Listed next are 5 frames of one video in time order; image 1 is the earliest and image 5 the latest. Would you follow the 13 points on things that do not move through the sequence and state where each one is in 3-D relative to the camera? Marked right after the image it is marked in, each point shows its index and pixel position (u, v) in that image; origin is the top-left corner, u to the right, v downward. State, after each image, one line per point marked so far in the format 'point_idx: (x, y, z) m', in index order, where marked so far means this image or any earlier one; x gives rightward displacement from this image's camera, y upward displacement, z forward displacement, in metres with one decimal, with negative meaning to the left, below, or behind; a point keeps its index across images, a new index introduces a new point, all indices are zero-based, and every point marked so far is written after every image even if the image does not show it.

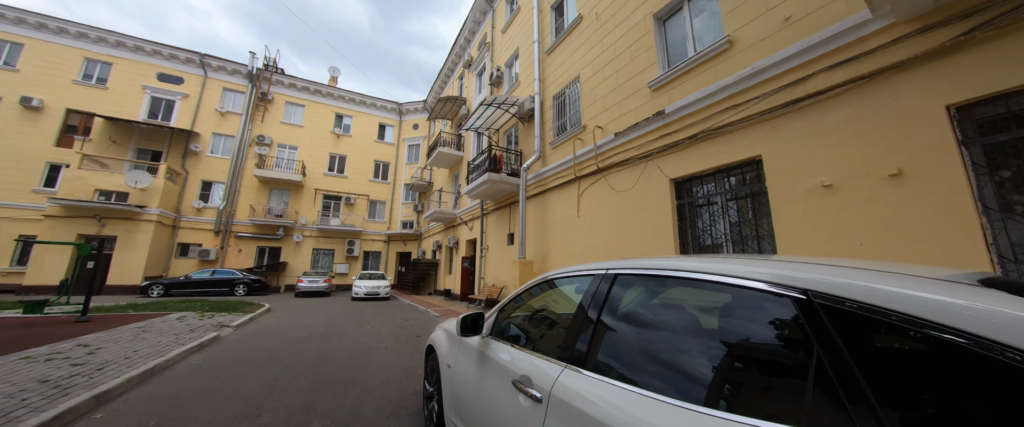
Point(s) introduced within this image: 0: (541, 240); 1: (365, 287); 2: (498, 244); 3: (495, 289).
0: (+0.8, -0.8, +8.6) m
1: (-6.8, -3.4, +14.1) m
2: (-0.6, -1.1, +11.0) m
3: (-0.6, -2.5, +10.1) m
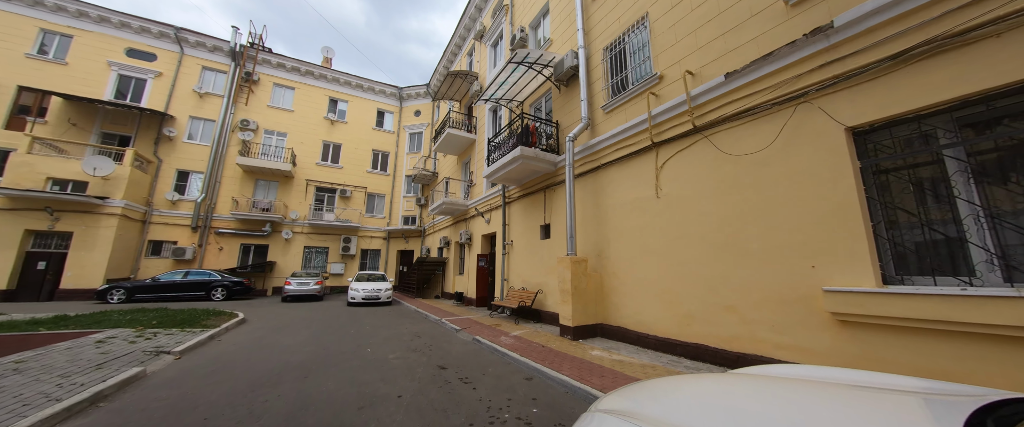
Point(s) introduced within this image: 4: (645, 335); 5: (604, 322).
0: (+1.8, -0.4, +6.6) m
1: (-5.8, -3.1, +12.0) m
2: (+0.4, -0.7, +9.0) m
3: (+0.4, -2.1, +8.1) m
4: (+2.3, -2.1, +5.4) m
5: (+1.9, -2.2, +6.2) m
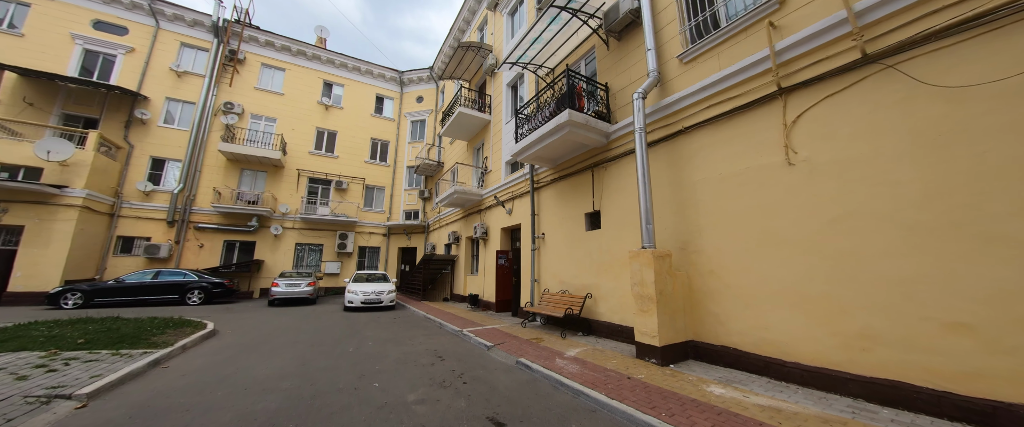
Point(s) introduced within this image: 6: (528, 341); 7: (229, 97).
0: (+2.7, 0.0, +5.0) m
1: (-5.0, -2.7, +10.3) m
2: (+1.2, -0.3, +7.3) m
3: (+1.2, -1.8, +6.4) m
4: (+3.2, -1.8, +3.7) m
5: (+2.7, -1.9, +4.6) m
6: (+0.3, -2.3, +5.6) m
7: (-15.4, +6.4, +16.6) m
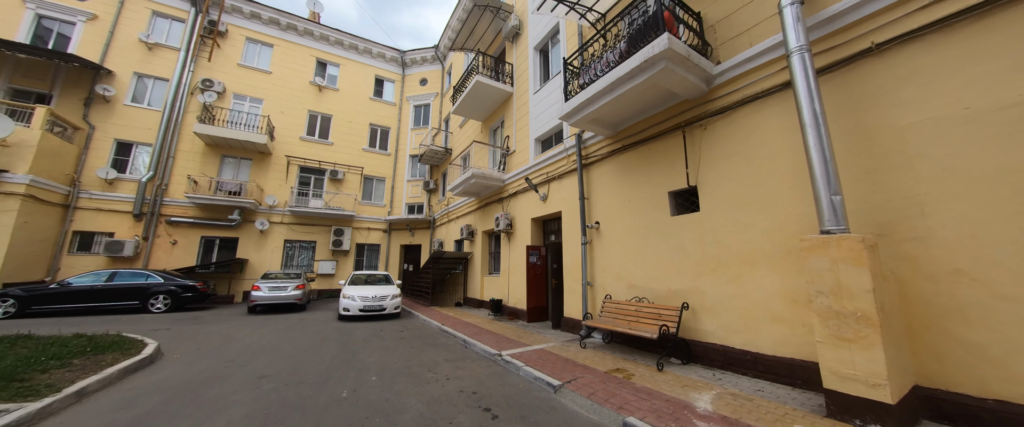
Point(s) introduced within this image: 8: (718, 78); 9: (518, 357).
0: (+3.6, +0.3, +3.1) m
1: (-4.1, -2.4, +8.4) m
2: (+2.2, 0.0, +5.5) m
3: (+2.1, -1.4, +4.6) m
4: (+4.2, -1.5, +1.9) m
5: (+3.7, -1.5, +2.7) m
6: (+1.2, -2.0, +3.7) m
7: (-14.5, +6.7, +14.6) m
8: (+3.0, +2.0, +4.4) m
9: (+0.1, -2.2, +4.7) m
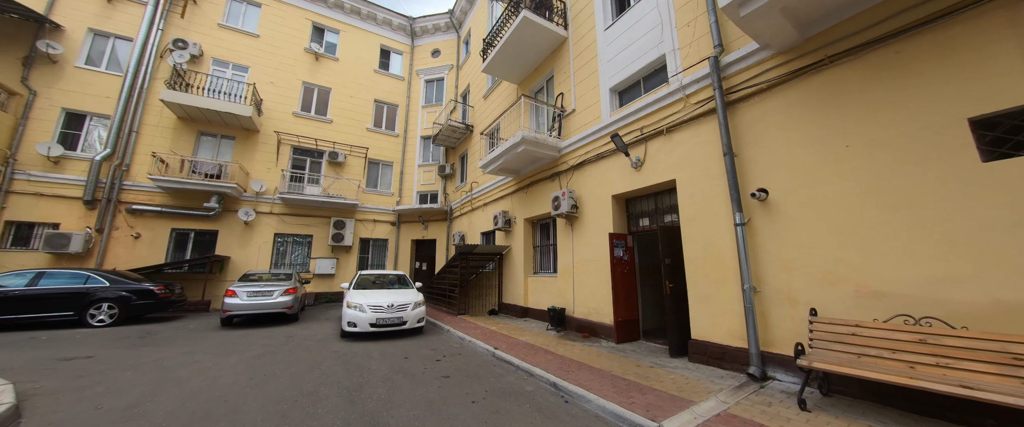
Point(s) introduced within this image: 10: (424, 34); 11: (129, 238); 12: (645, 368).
0: (+5.0, +0.8, +0.8) m
1: (-2.8, -1.9, +6.0) m
2: (+3.5, +0.5, +3.2) m
3: (+3.5, -1.0, +2.3) m
4: (+5.6, -1.0, -0.4) m
5: (+5.1, -1.0, +0.4) m
6: (+2.6, -1.5, +1.4) m
7: (-13.2, +7.2, +12.3) m
8: (+4.4, +2.5, +2.1) m
9: (+1.5, -1.7, +2.4) m
10: (-4.7, +9.7, +16.4) m
11: (-13.3, -0.8, +10.6) m
12: (+1.7, -2.0, +4.0) m
